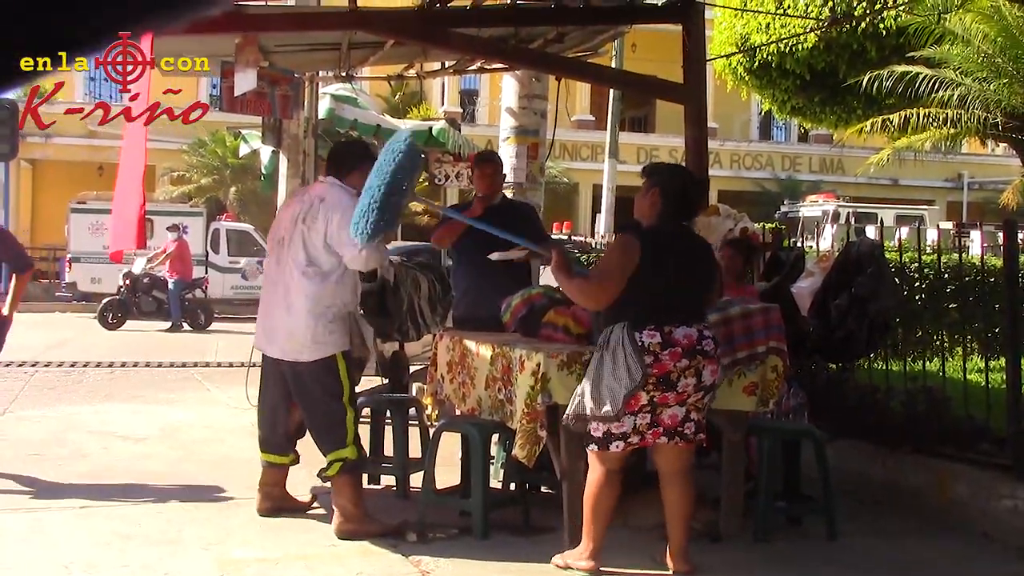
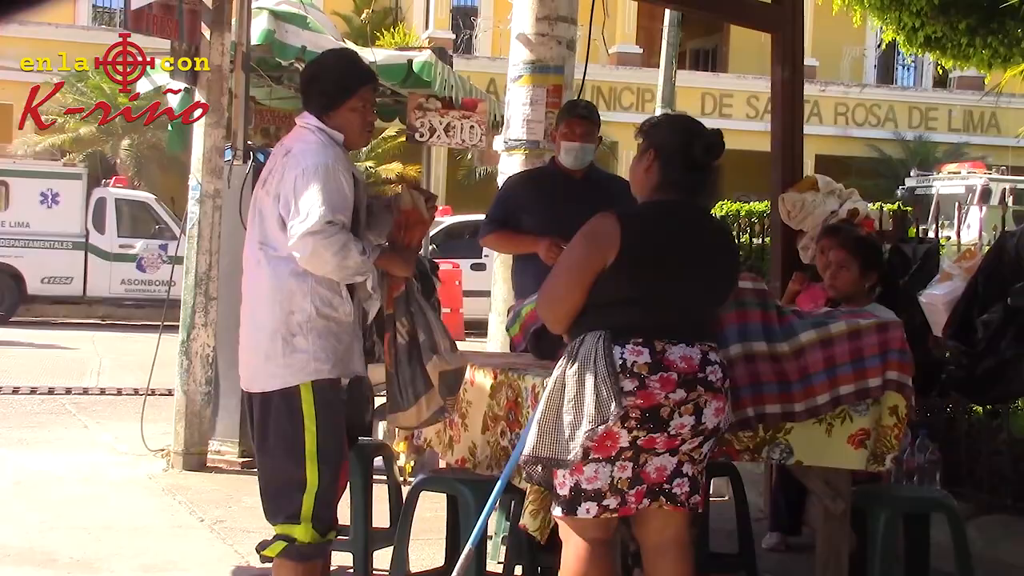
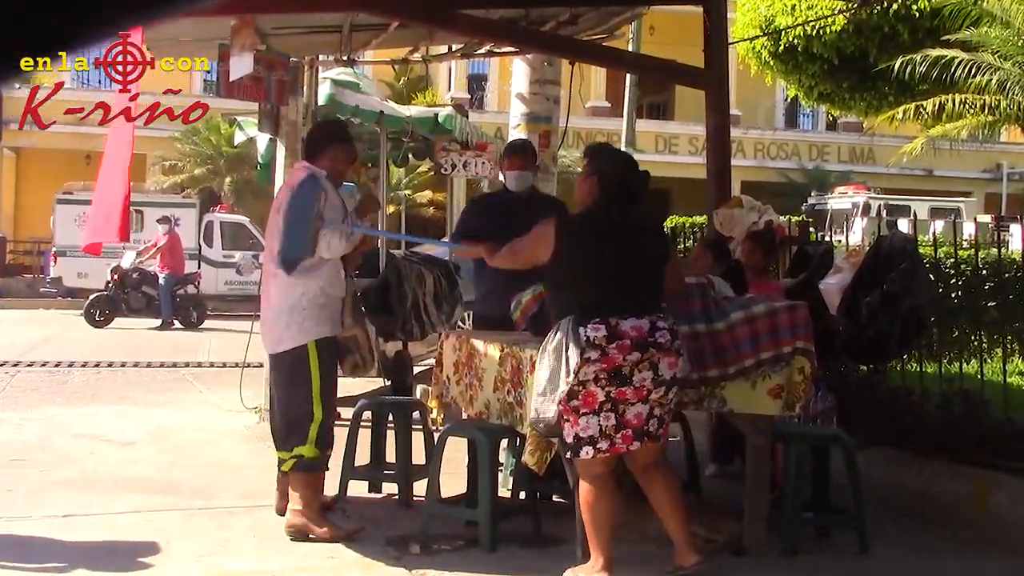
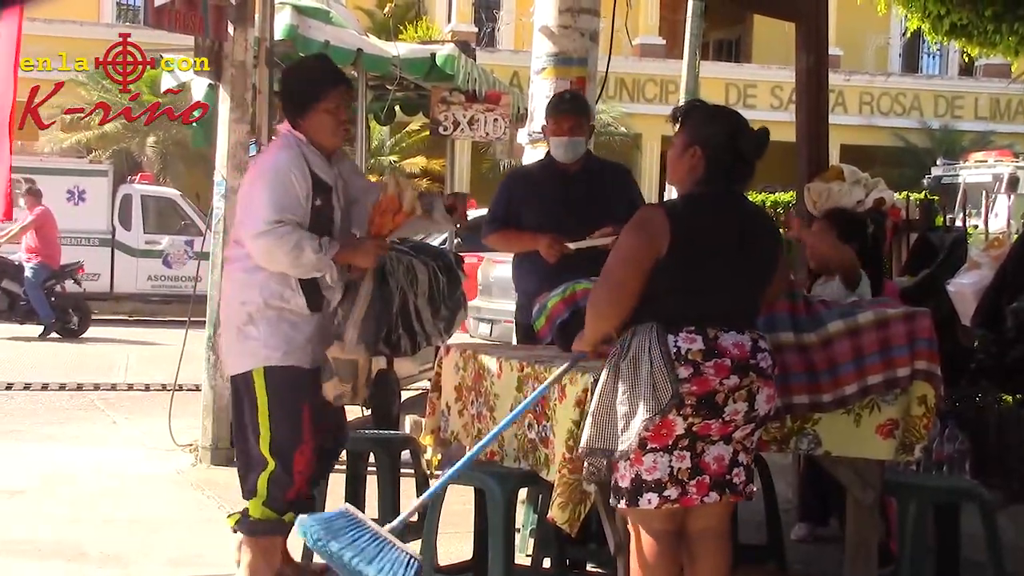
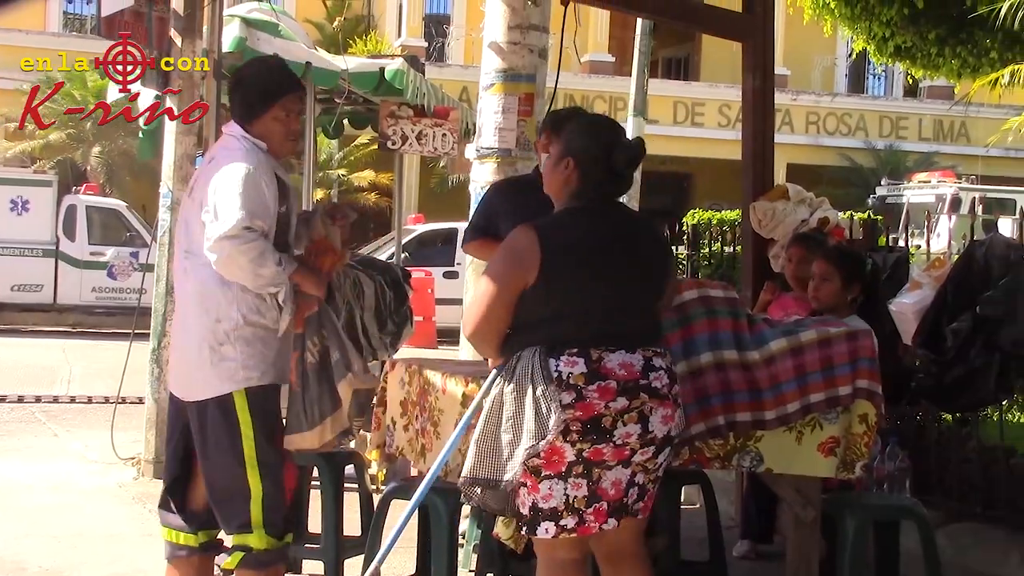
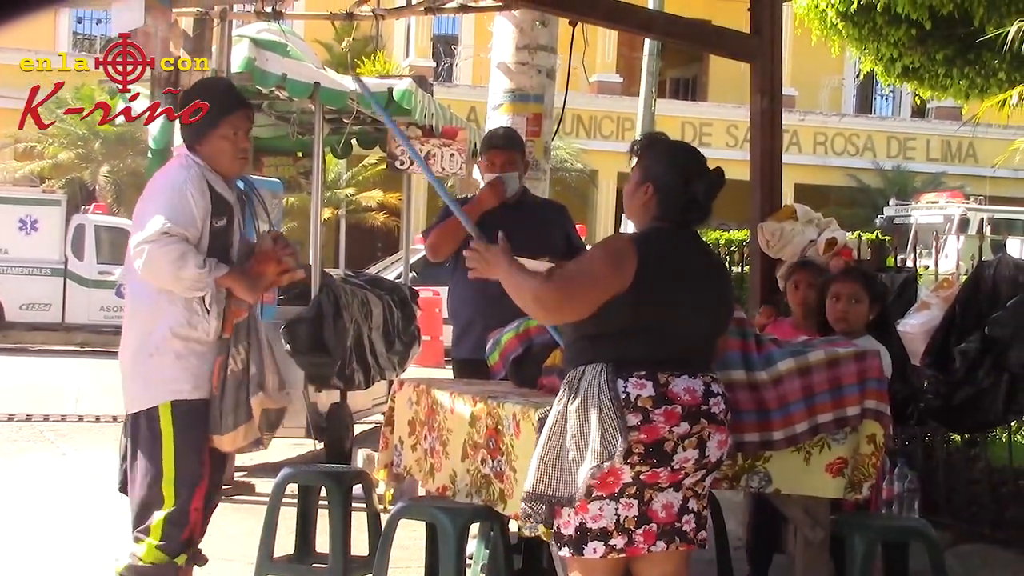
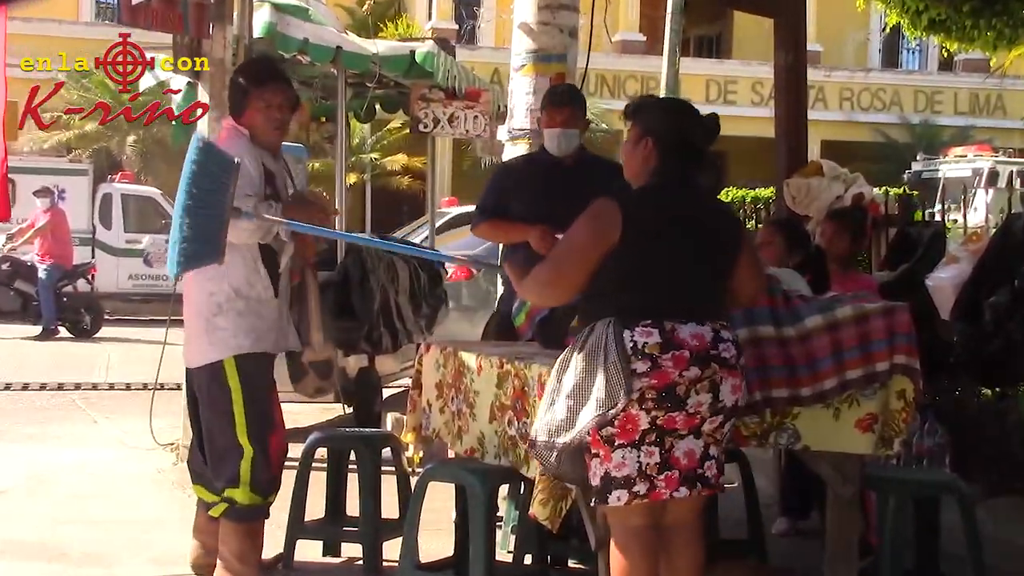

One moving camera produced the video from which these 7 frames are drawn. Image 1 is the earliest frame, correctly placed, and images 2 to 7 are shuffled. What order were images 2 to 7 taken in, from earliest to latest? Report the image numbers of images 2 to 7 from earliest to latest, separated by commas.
3, 7, 4, 2, 5, 6
